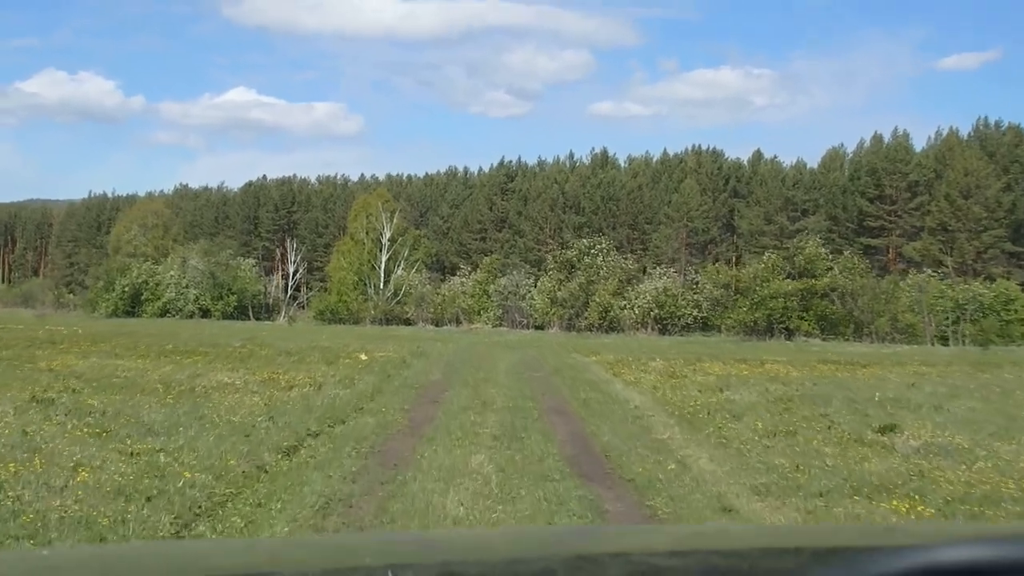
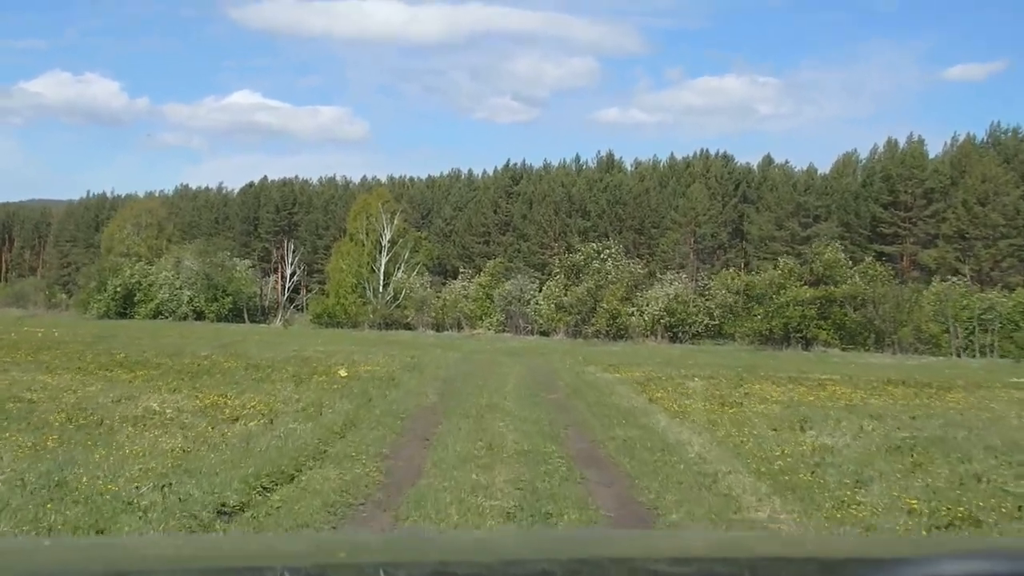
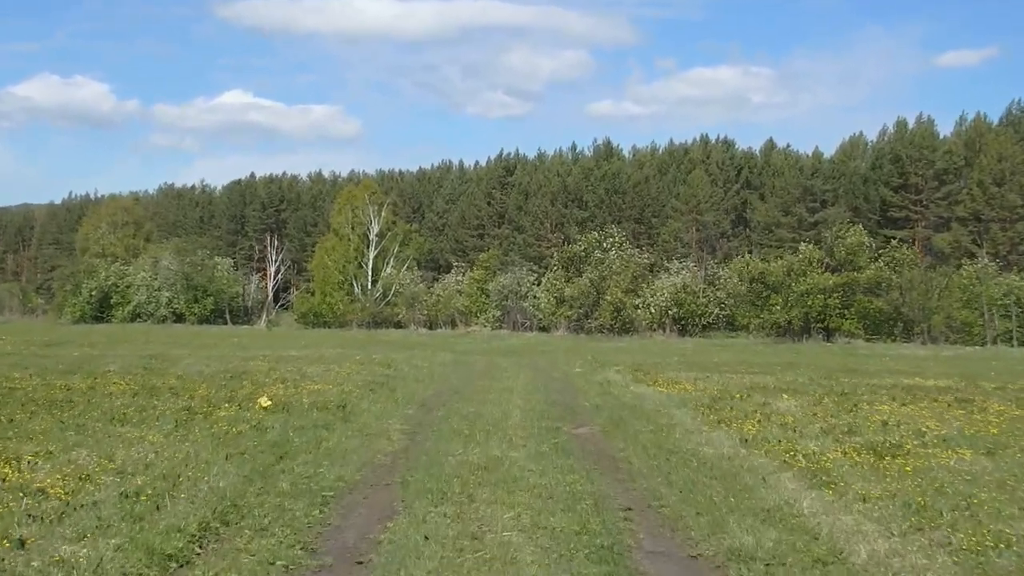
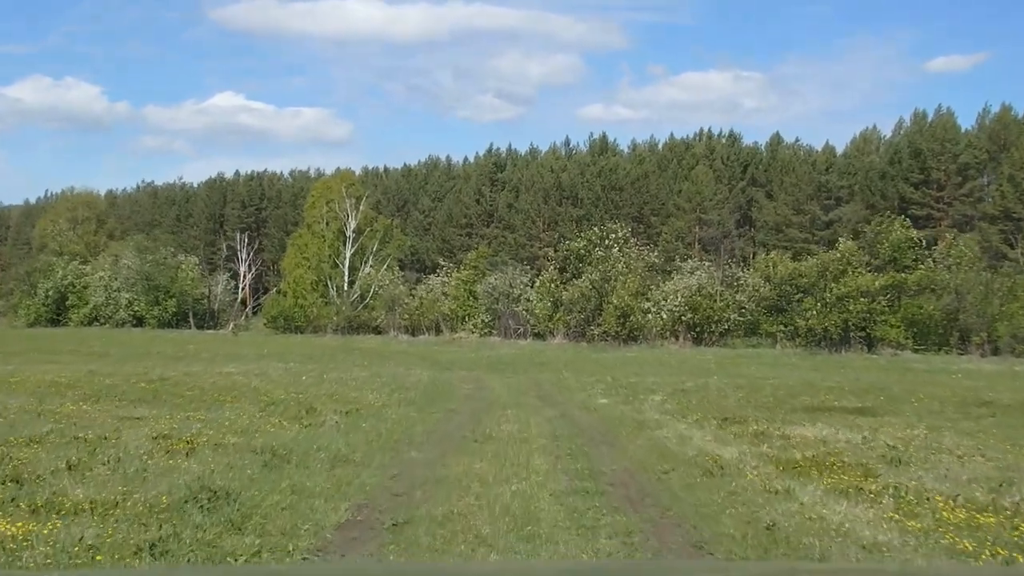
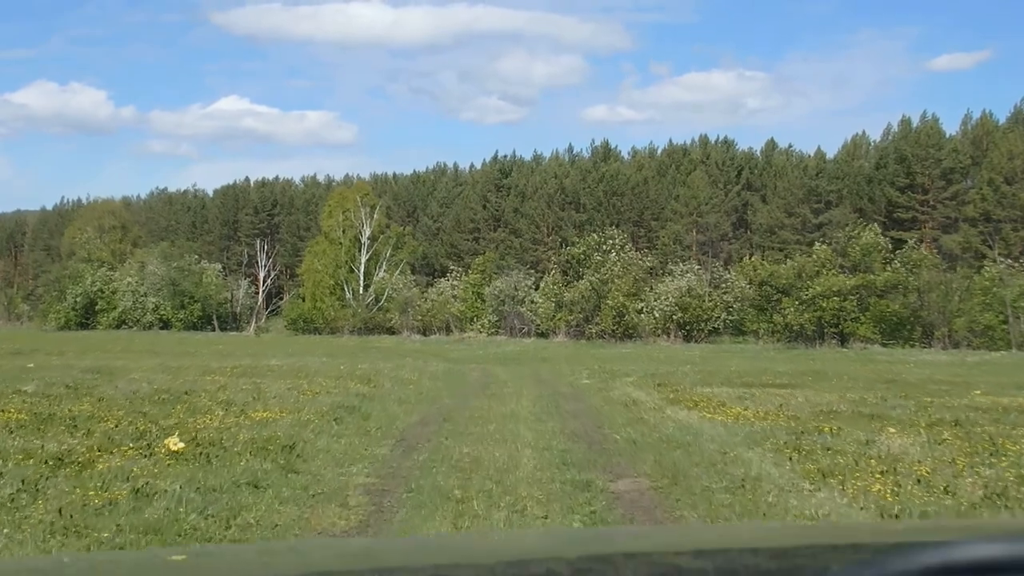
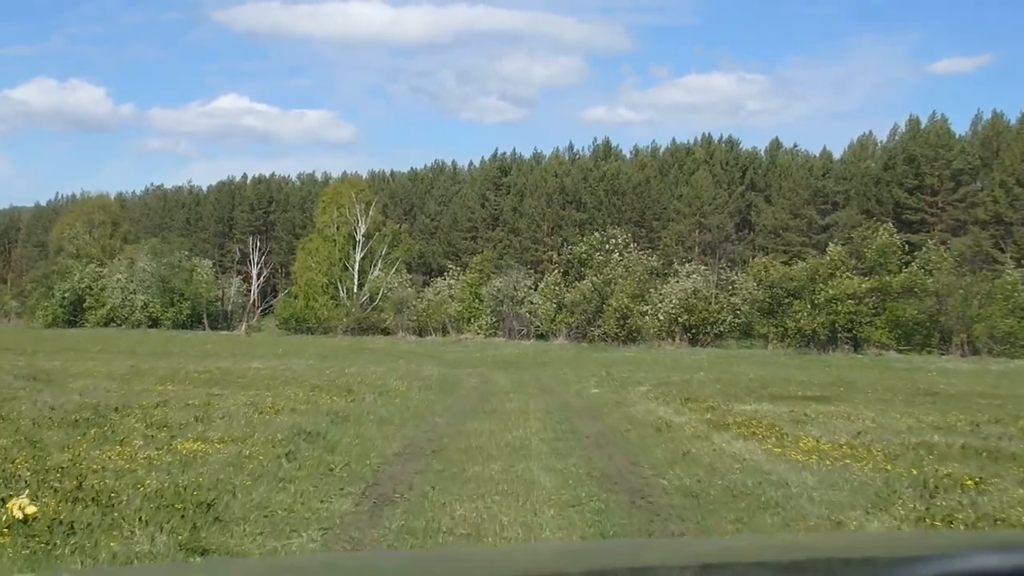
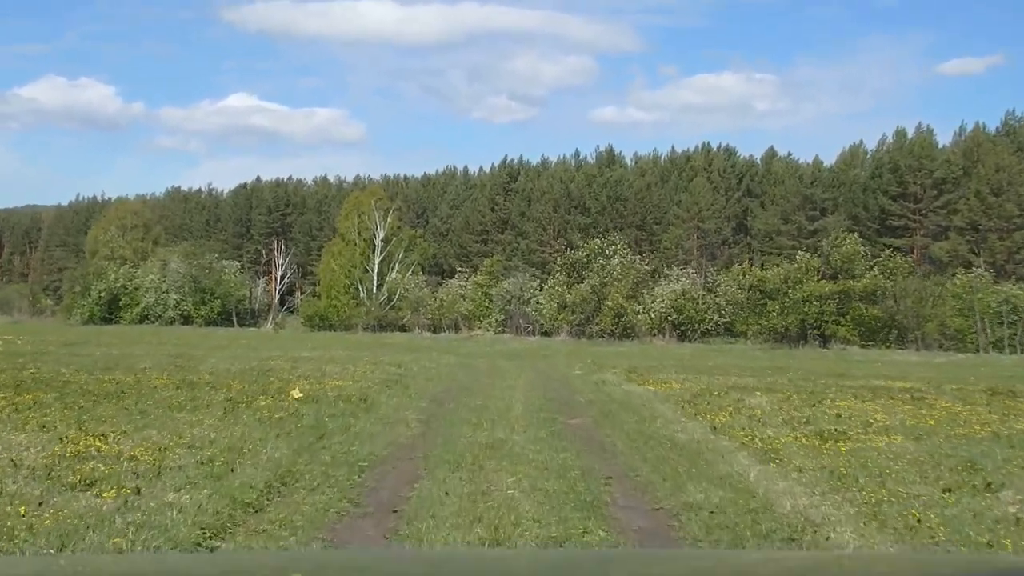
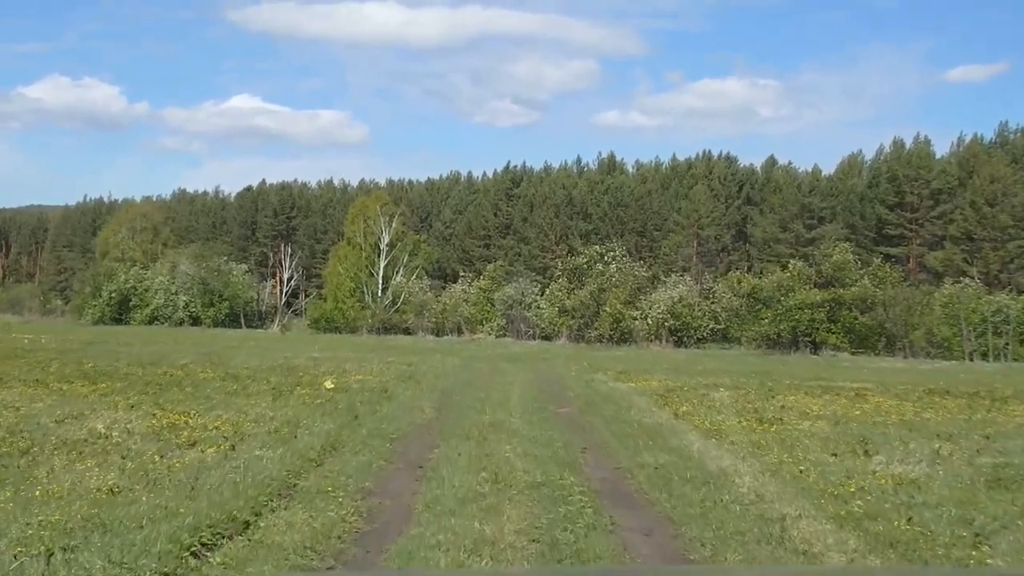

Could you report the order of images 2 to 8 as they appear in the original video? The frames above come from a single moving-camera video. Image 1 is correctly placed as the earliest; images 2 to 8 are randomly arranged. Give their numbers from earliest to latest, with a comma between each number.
2, 8, 7, 3, 5, 6, 4
